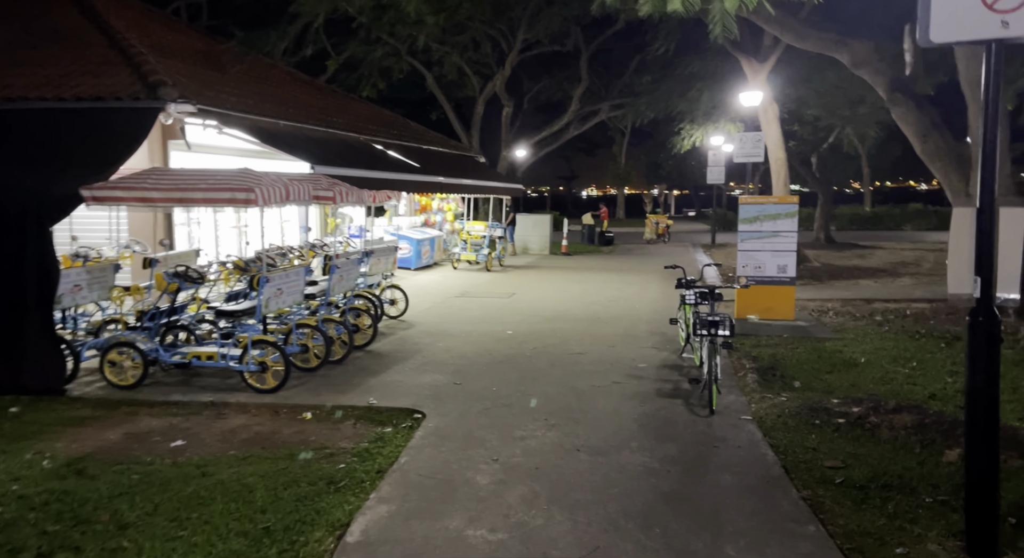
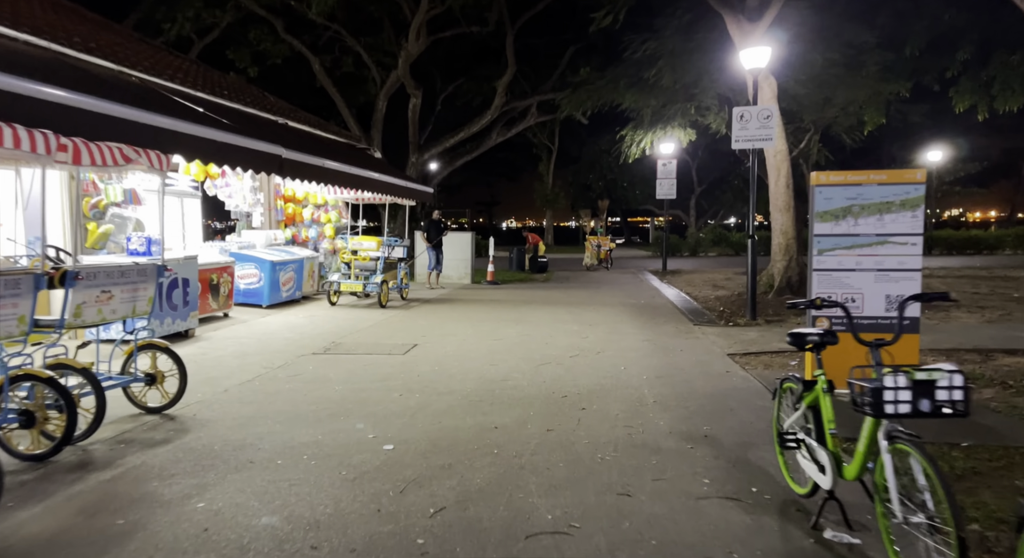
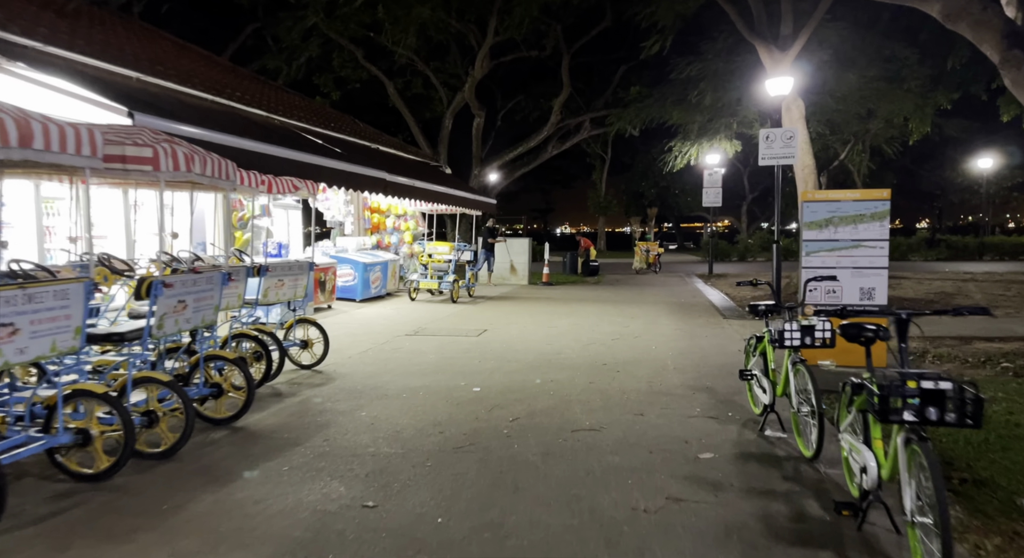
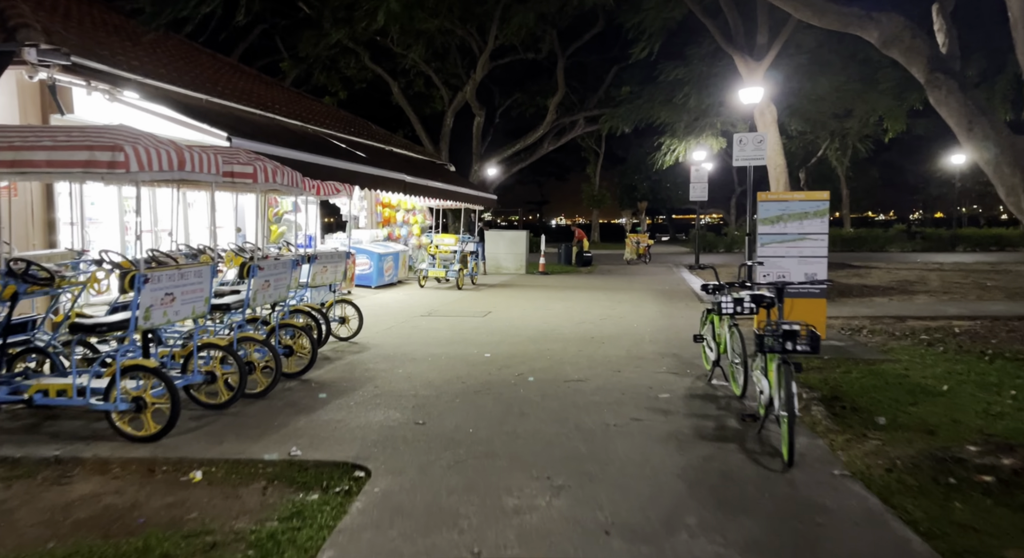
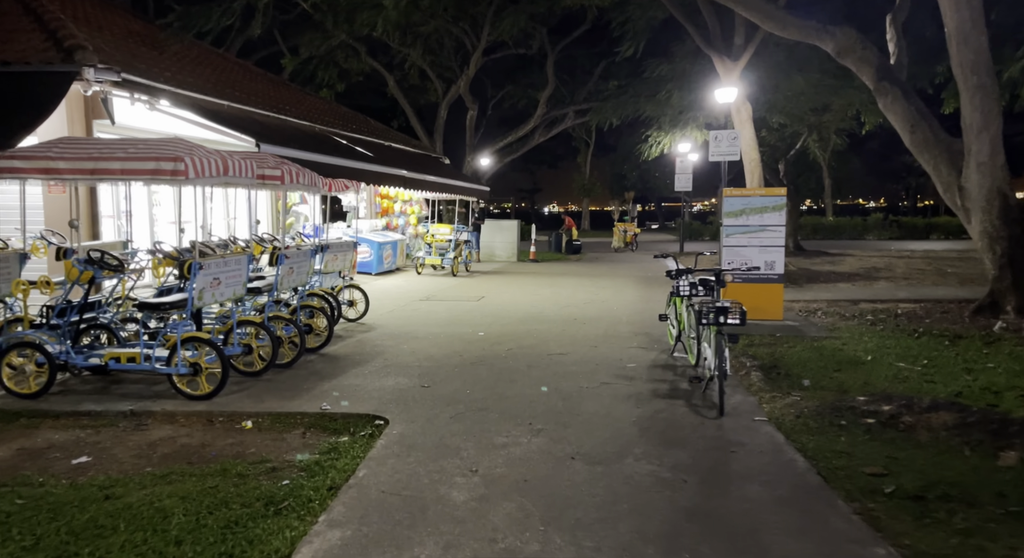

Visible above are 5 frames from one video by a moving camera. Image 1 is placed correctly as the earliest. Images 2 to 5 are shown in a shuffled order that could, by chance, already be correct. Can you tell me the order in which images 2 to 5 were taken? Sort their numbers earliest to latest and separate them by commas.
5, 4, 3, 2
